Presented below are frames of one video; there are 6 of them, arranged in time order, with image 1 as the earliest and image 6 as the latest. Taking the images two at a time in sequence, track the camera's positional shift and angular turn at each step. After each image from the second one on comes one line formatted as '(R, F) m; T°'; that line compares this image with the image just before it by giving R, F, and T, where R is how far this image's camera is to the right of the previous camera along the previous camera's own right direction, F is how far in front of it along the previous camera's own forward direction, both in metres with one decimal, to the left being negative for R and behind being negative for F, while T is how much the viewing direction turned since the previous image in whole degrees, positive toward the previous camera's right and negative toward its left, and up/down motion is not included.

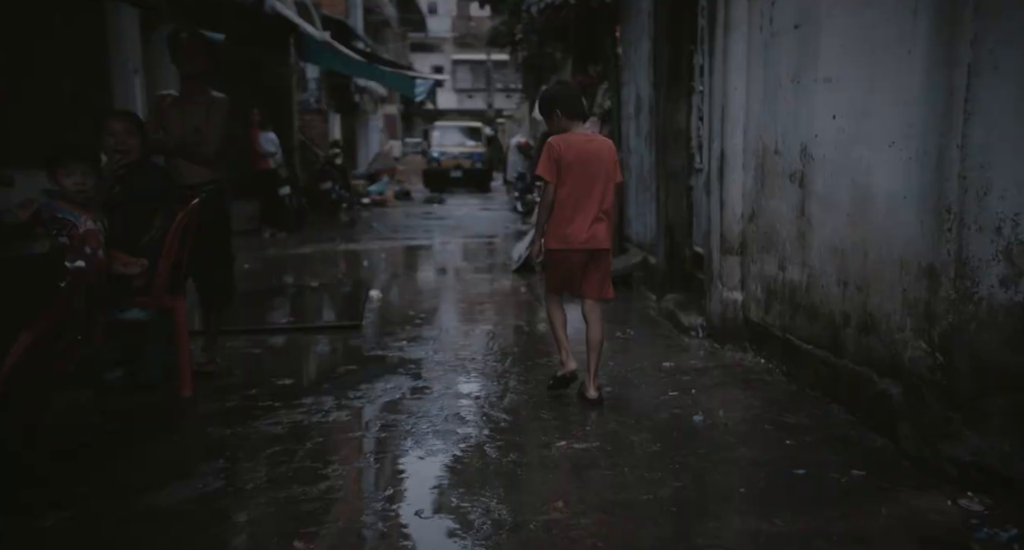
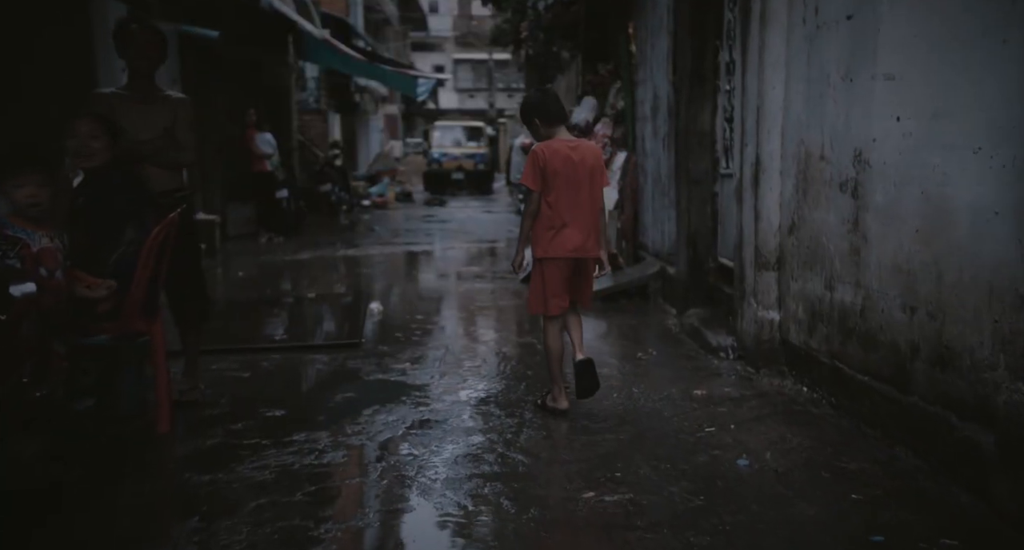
(-0.1, +0.5) m; 0°
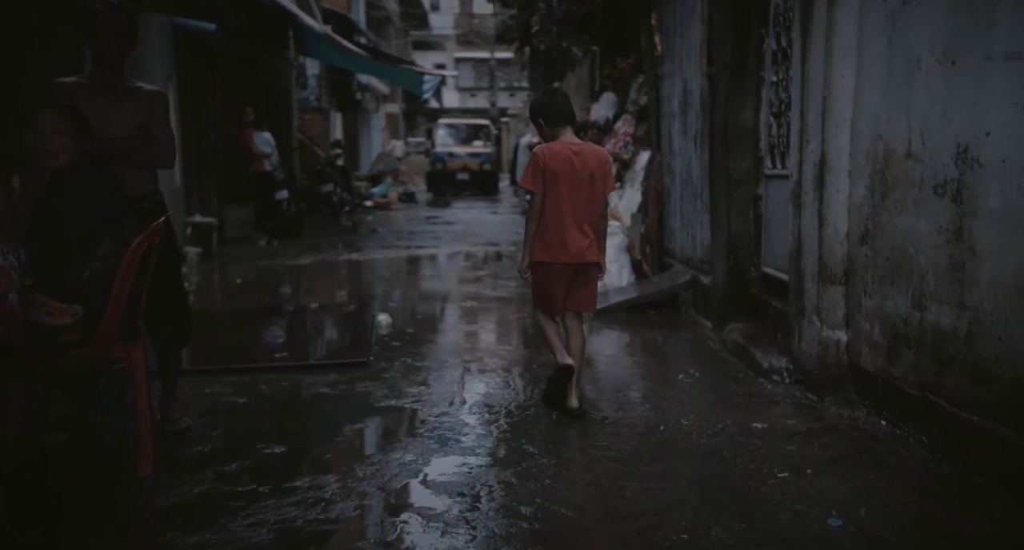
(-0.1, +0.7) m; 0°
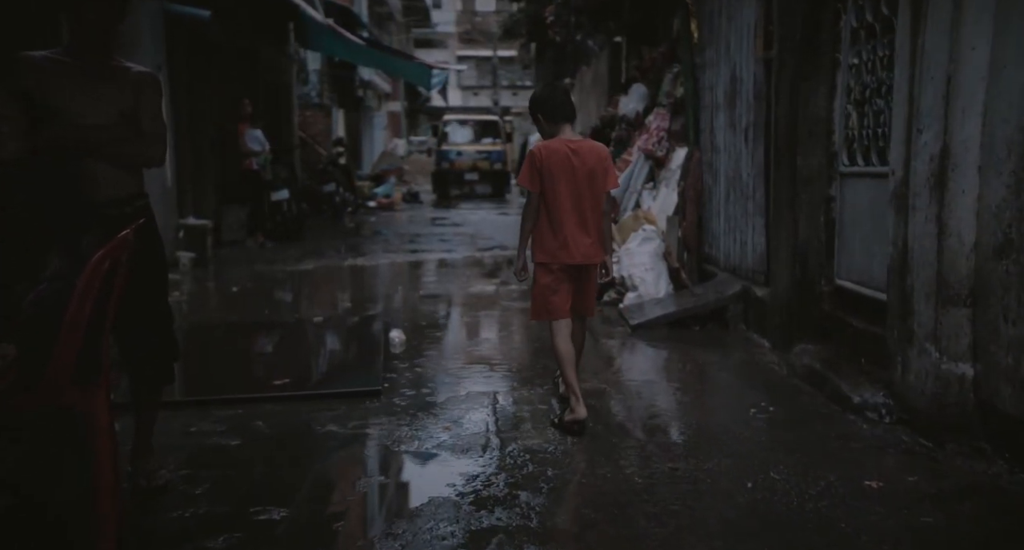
(-0.2, +0.9) m; 0°
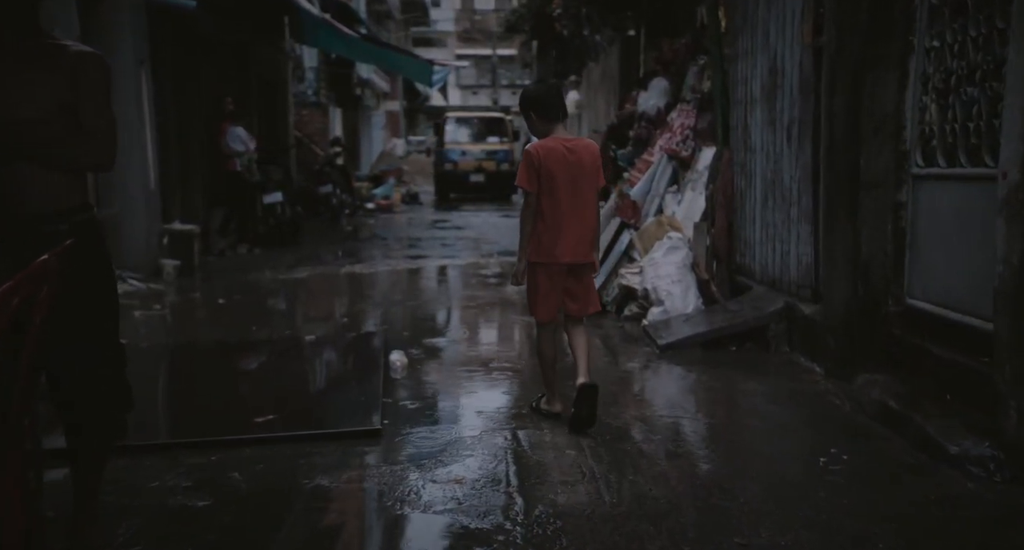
(-0.1, +0.8) m; 0°
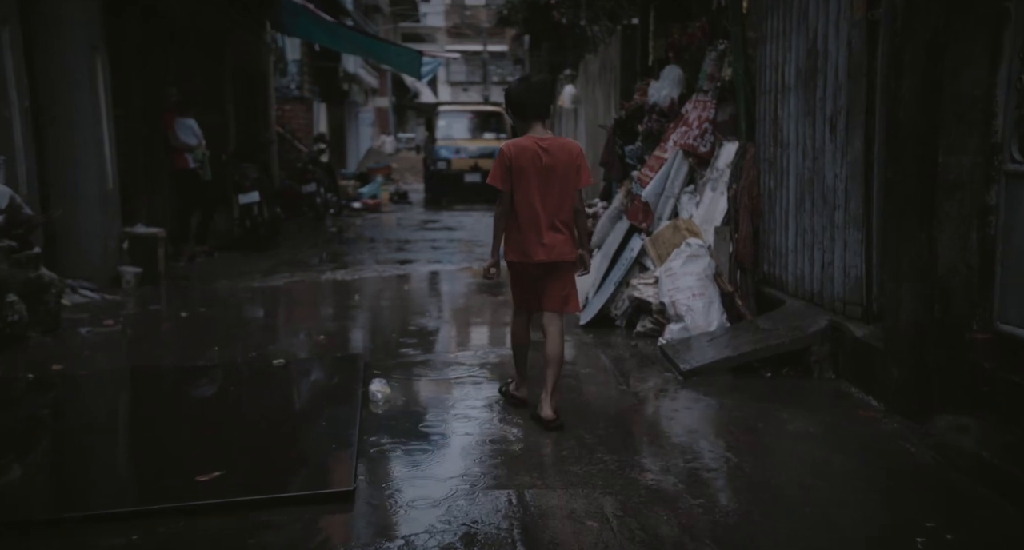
(0.0, +0.9) m; +1°
